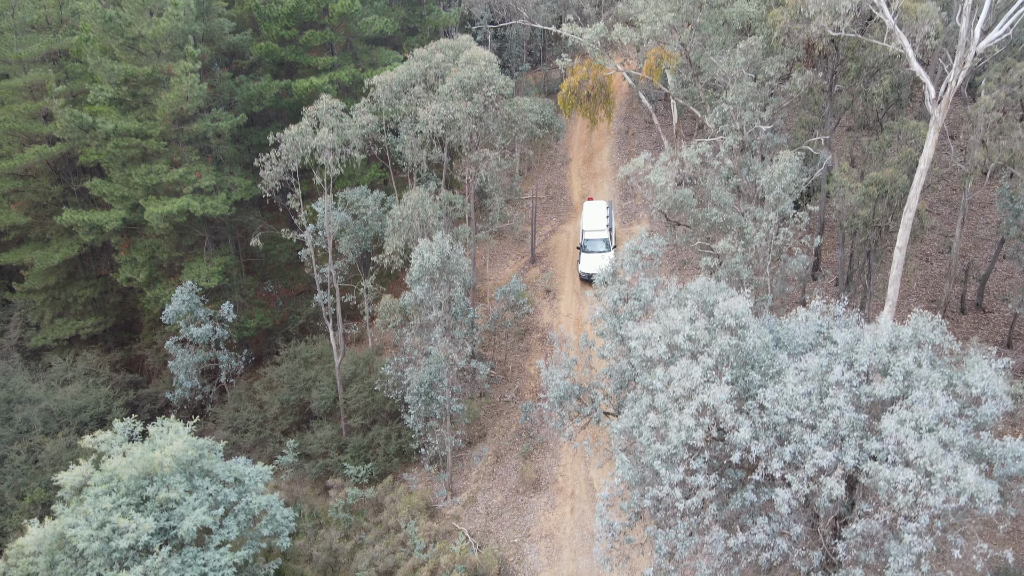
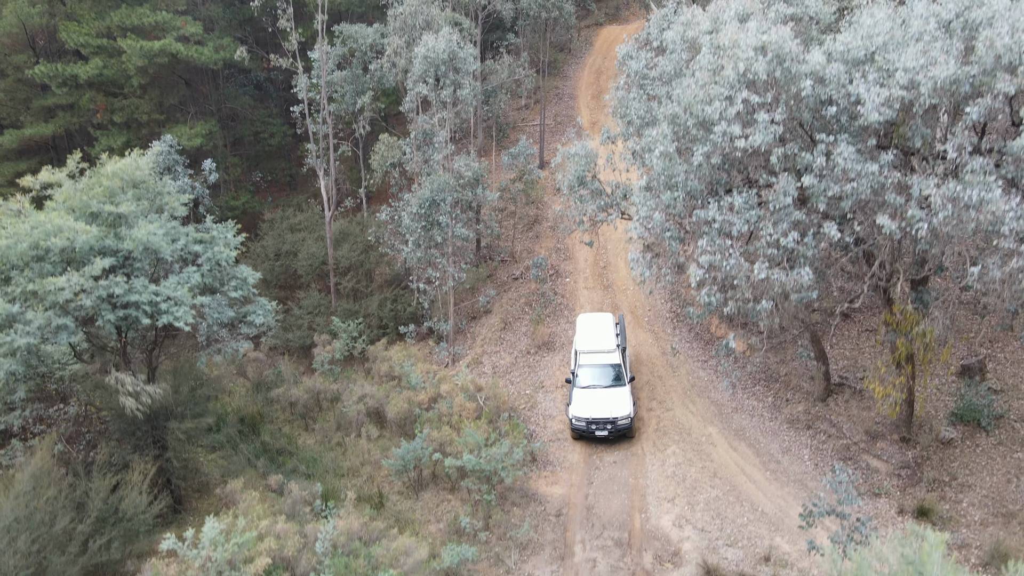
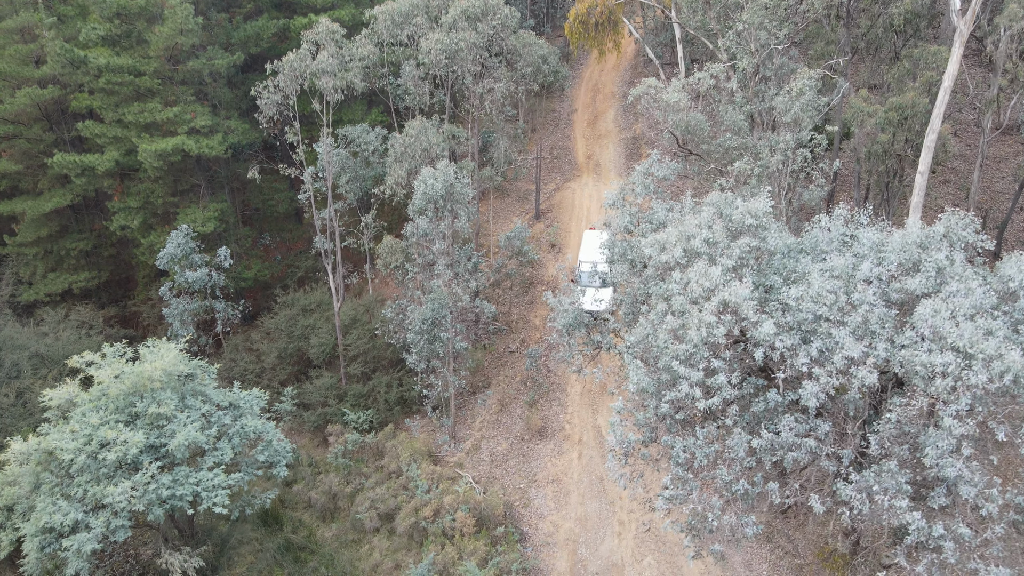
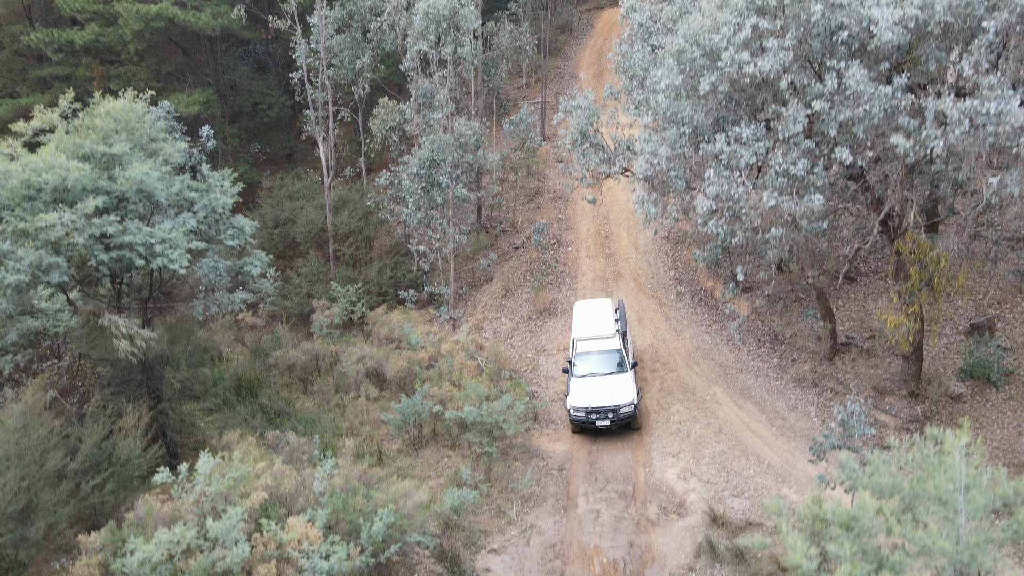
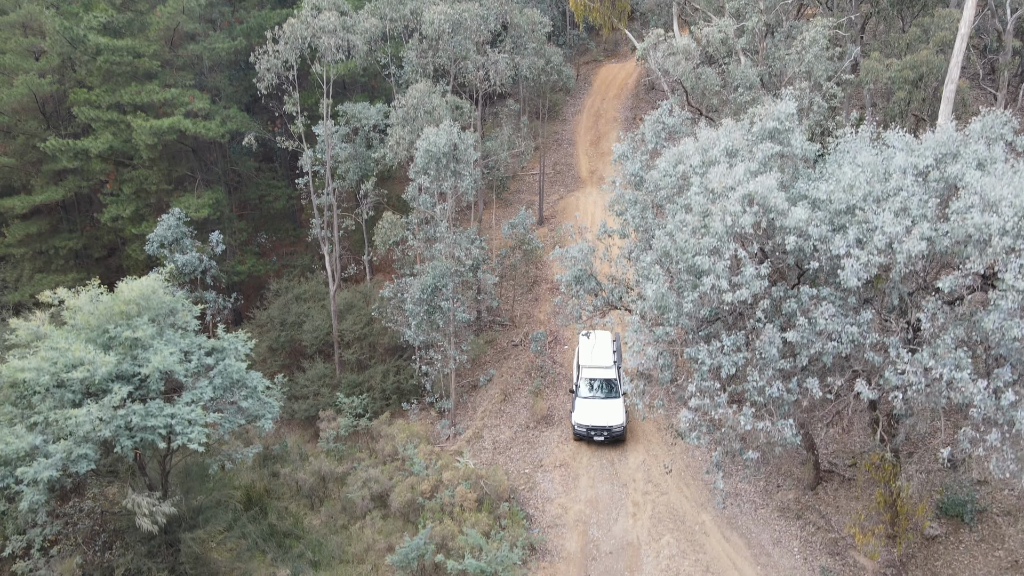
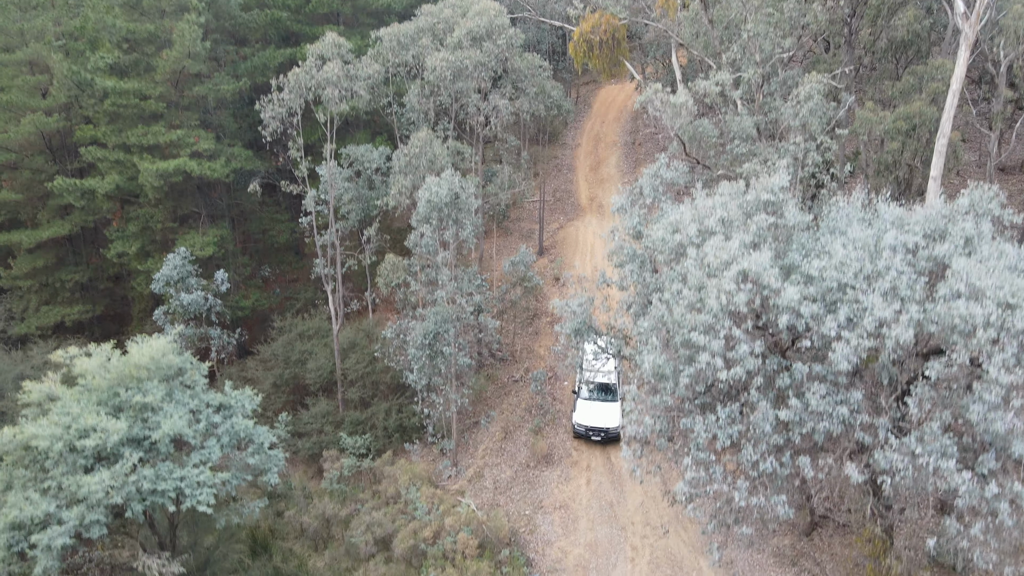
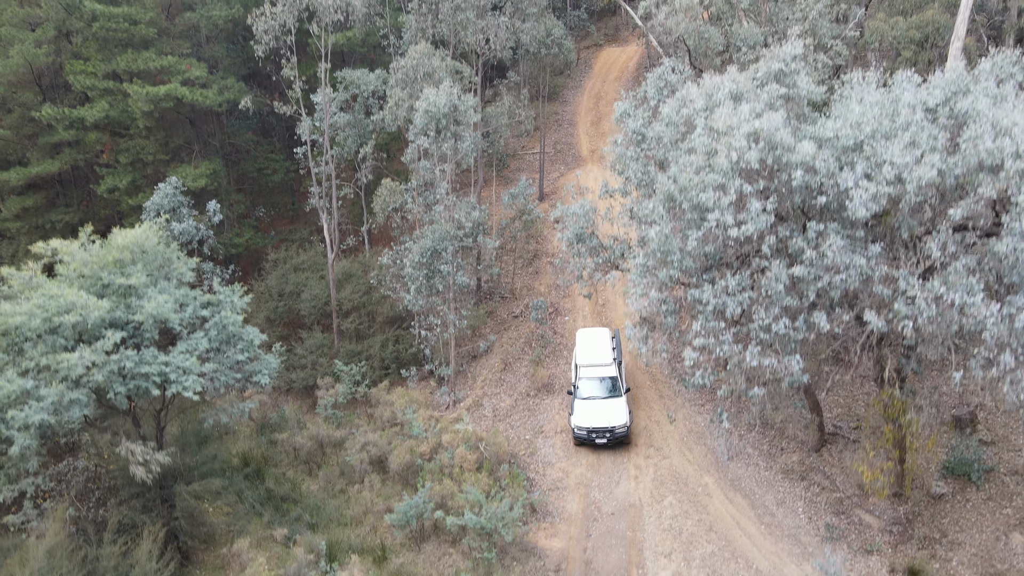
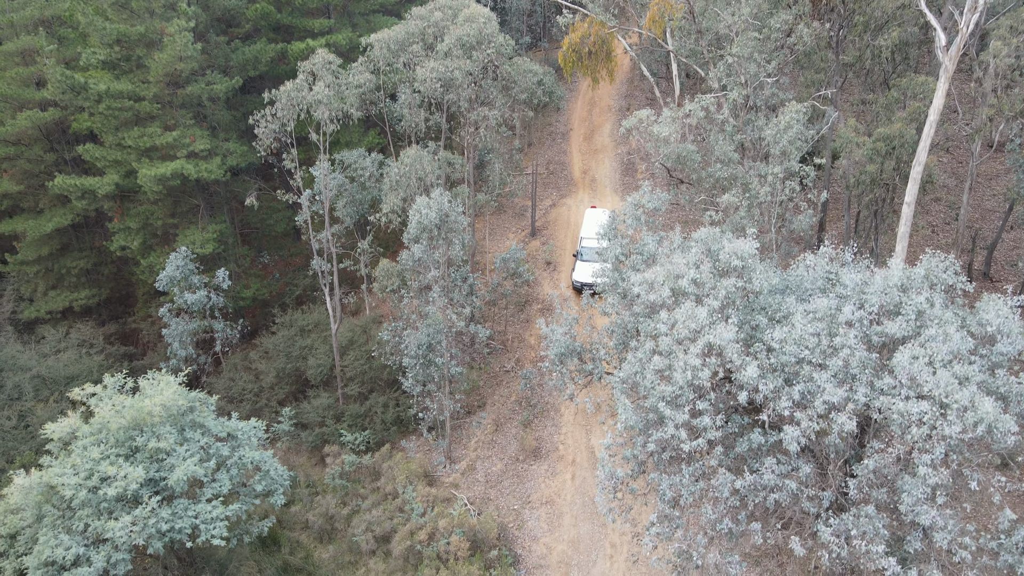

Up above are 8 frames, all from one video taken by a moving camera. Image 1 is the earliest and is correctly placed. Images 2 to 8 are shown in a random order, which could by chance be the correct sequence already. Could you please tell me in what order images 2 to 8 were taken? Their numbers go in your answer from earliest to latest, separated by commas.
8, 3, 6, 5, 7, 2, 4
